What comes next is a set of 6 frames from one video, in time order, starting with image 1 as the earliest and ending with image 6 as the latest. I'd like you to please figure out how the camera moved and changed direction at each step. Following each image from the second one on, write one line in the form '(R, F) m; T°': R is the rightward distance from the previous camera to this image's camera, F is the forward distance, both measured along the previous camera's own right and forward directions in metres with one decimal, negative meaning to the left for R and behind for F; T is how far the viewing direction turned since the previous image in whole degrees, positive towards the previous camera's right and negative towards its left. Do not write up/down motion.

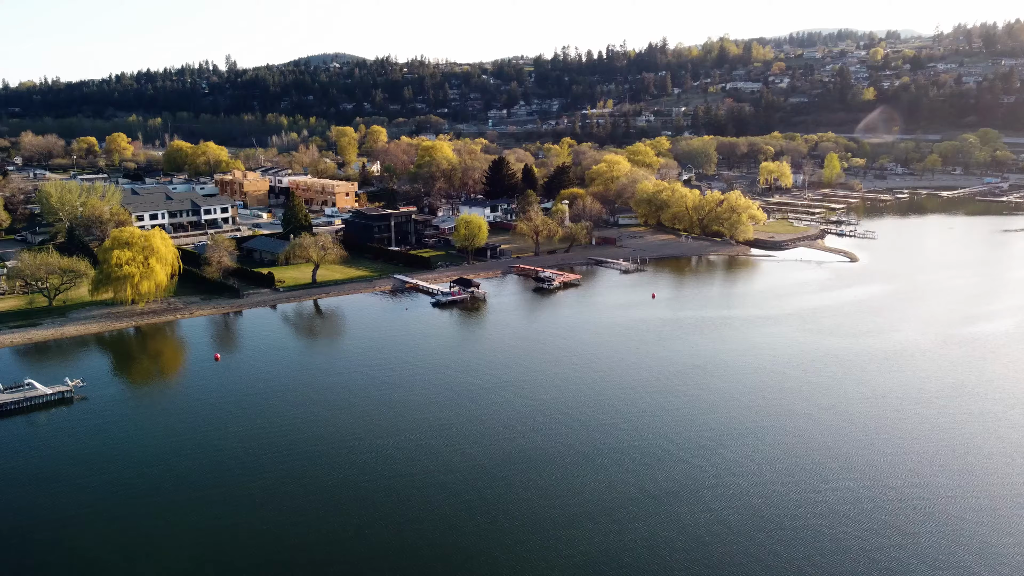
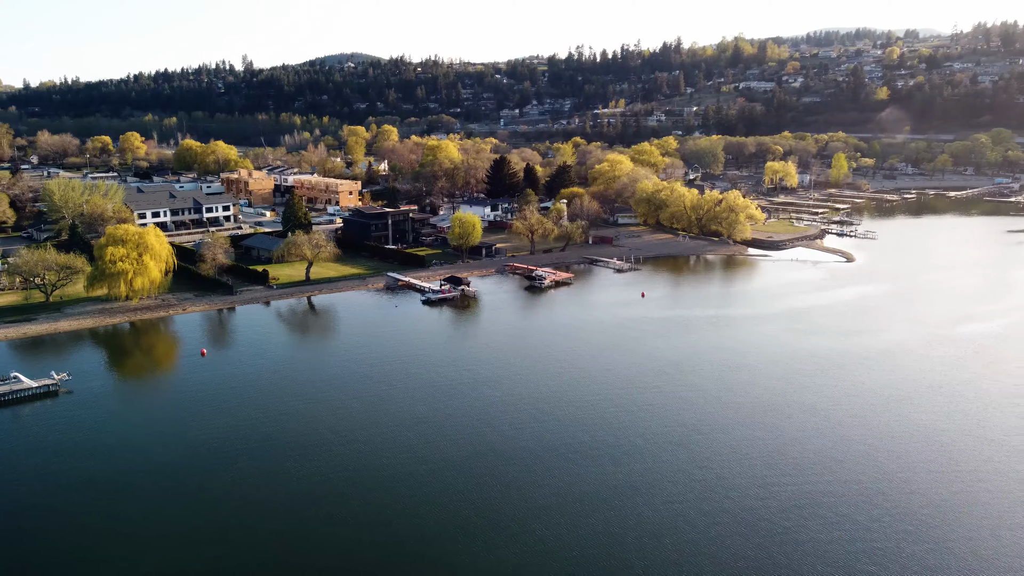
(+0.6, -0.1) m; -1°
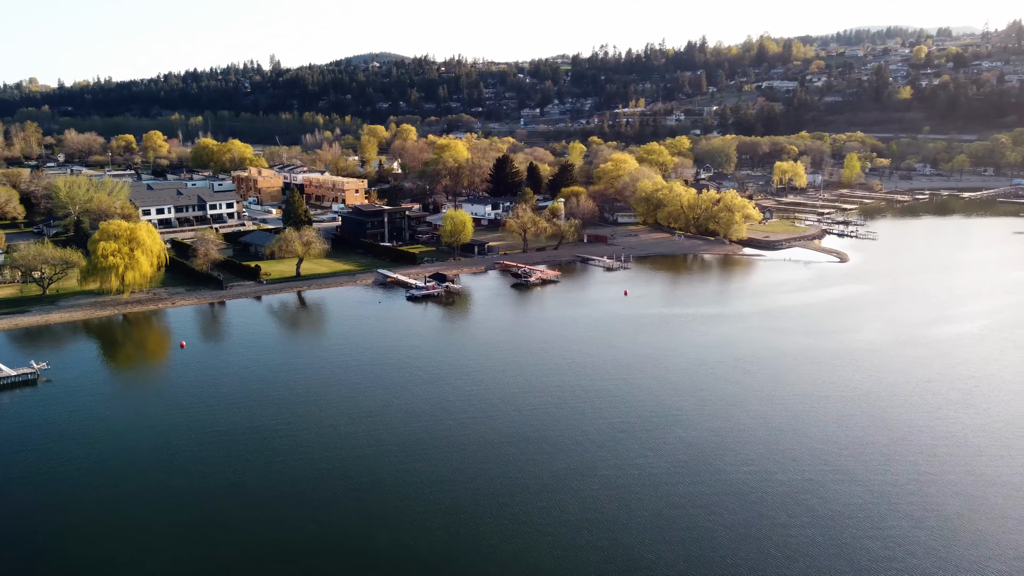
(+1.0, -0.2) m; -2°
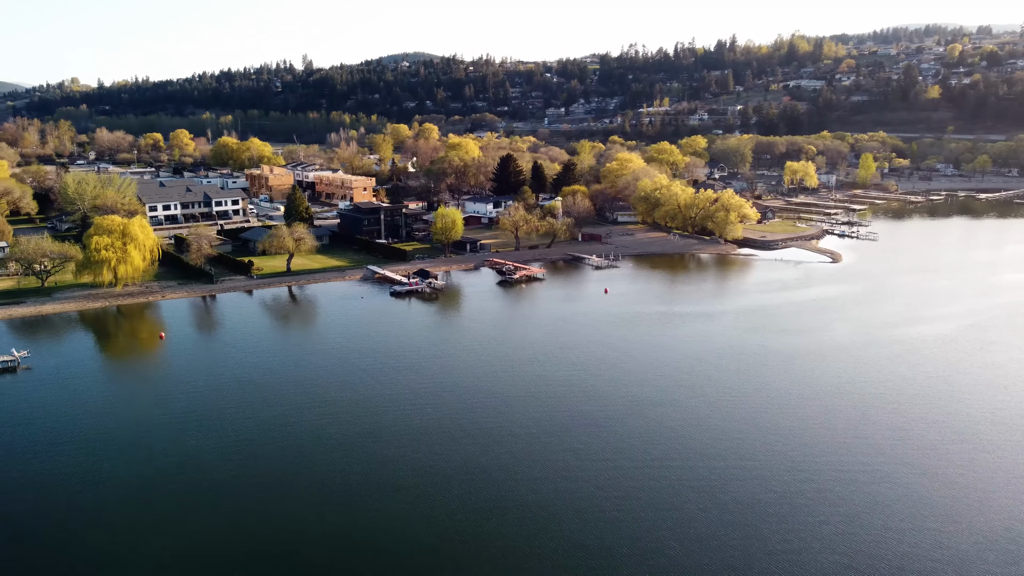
(+1.2, -0.2) m; -2°
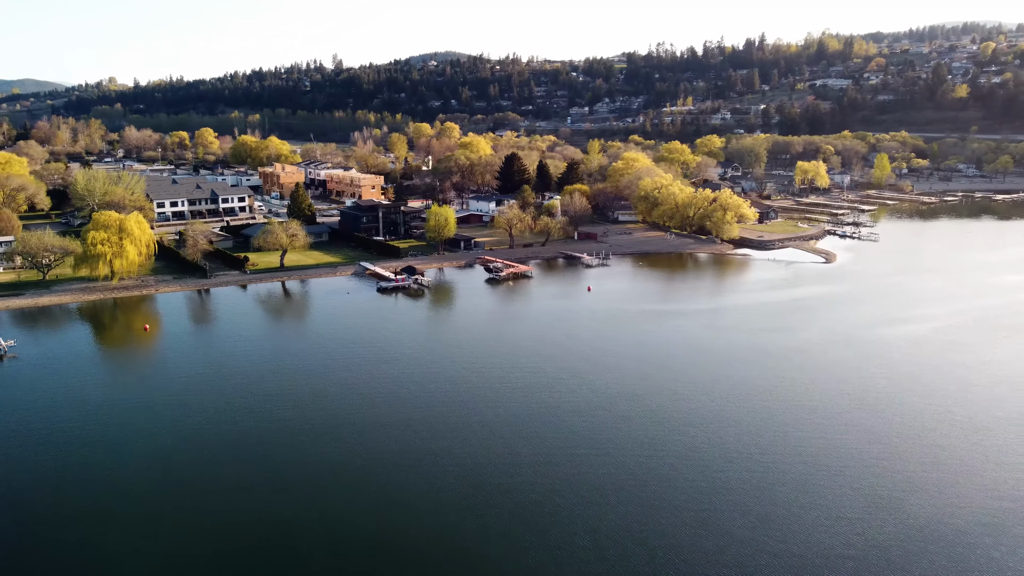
(+1.1, -0.2) m; -2°
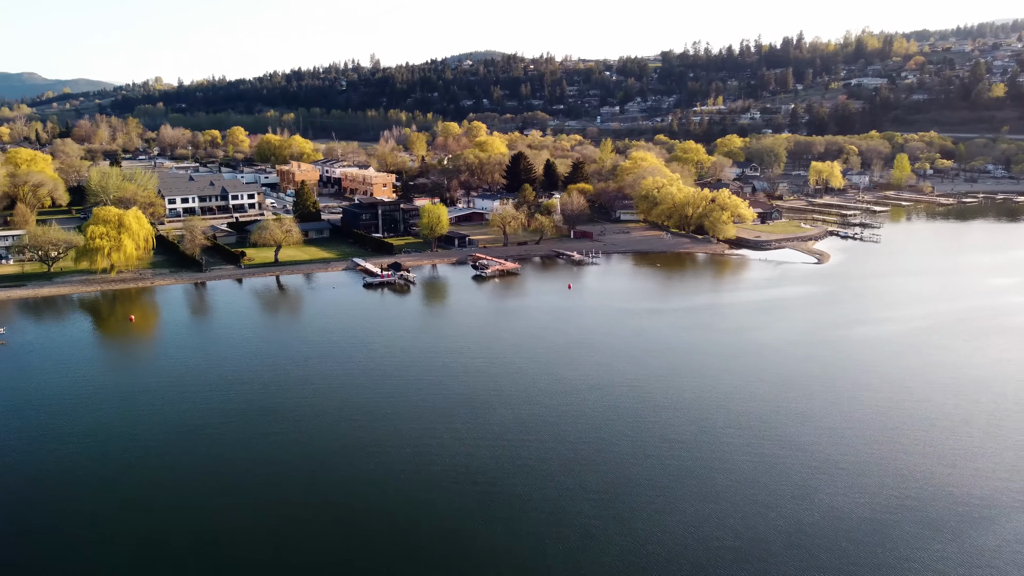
(+1.3, -0.3) m; -3°
